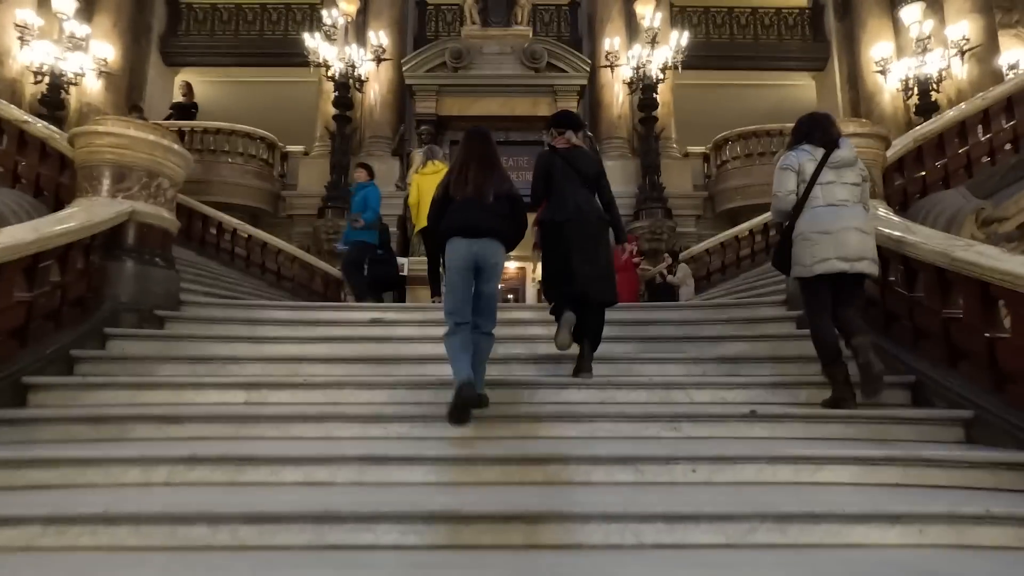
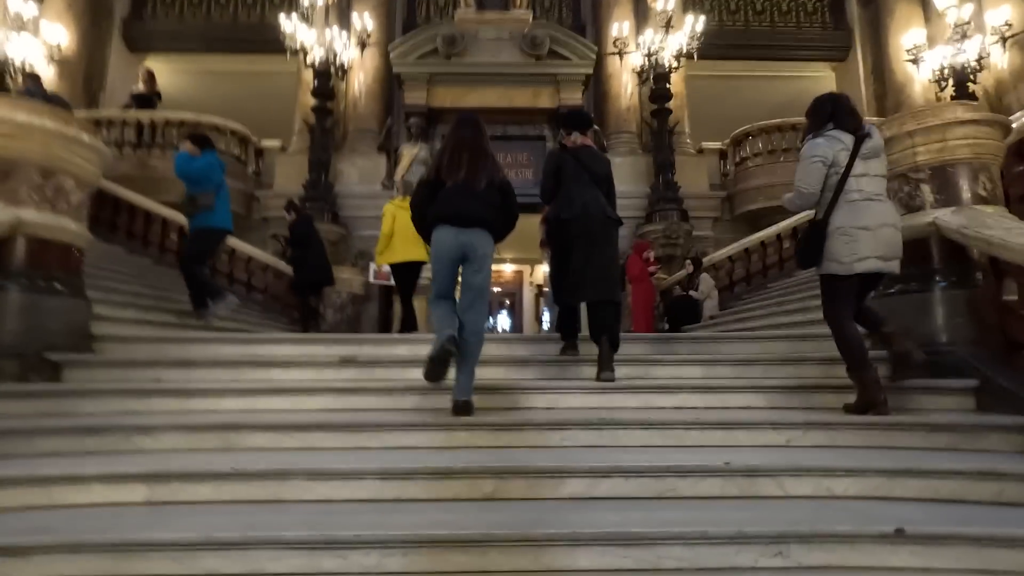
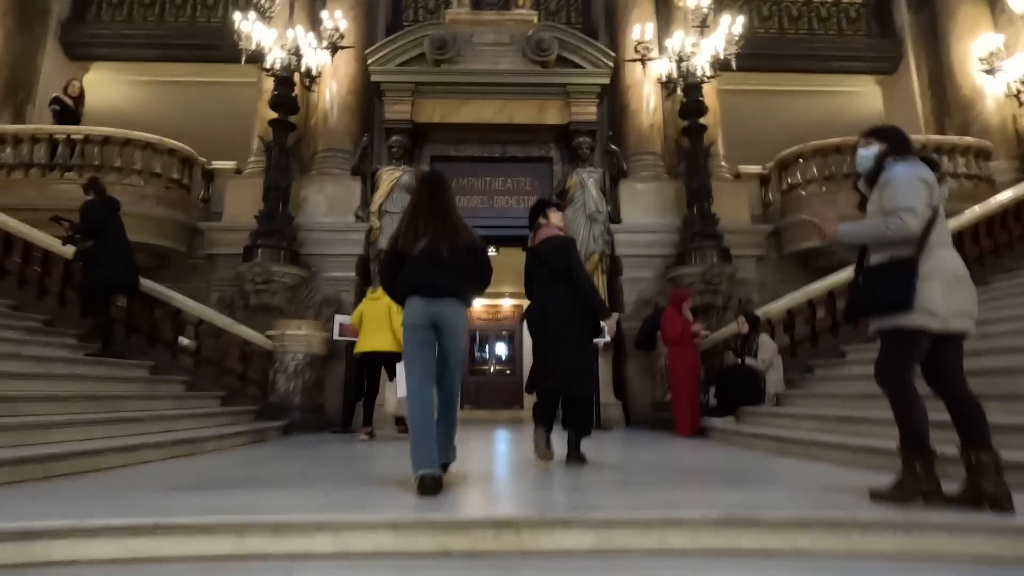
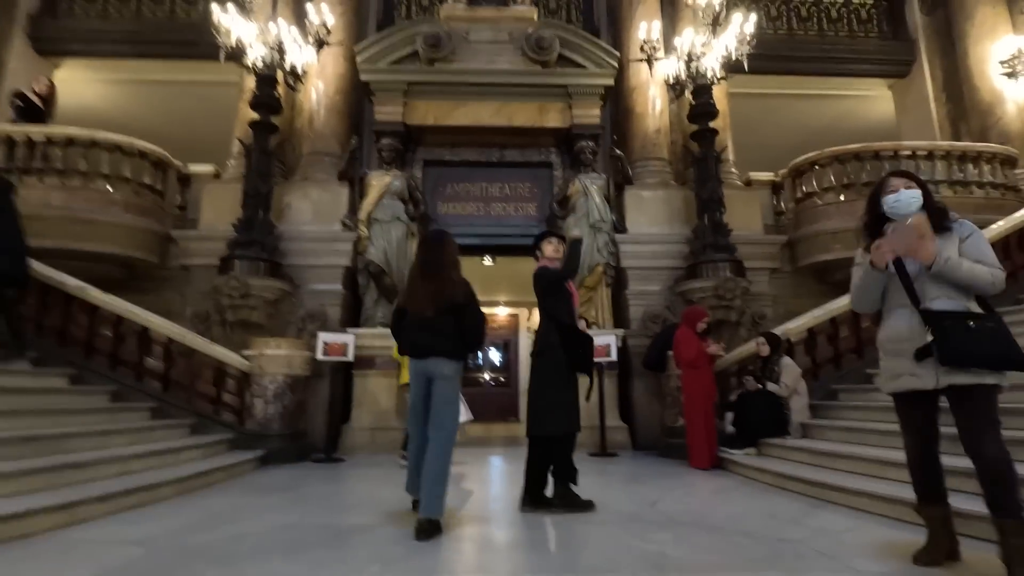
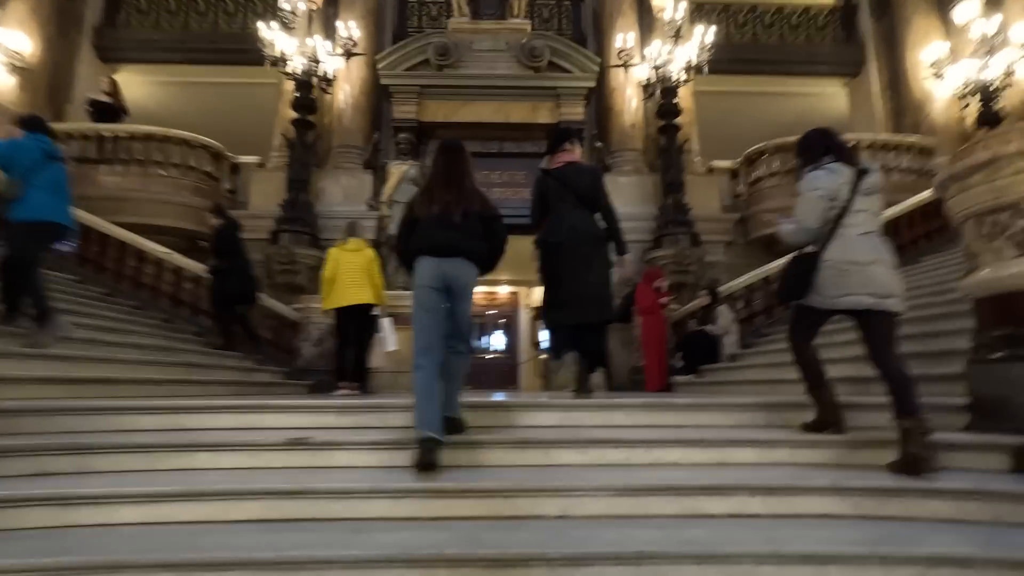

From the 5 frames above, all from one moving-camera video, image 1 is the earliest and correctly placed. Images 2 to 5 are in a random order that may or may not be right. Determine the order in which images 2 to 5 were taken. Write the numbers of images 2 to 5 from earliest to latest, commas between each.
2, 5, 3, 4
